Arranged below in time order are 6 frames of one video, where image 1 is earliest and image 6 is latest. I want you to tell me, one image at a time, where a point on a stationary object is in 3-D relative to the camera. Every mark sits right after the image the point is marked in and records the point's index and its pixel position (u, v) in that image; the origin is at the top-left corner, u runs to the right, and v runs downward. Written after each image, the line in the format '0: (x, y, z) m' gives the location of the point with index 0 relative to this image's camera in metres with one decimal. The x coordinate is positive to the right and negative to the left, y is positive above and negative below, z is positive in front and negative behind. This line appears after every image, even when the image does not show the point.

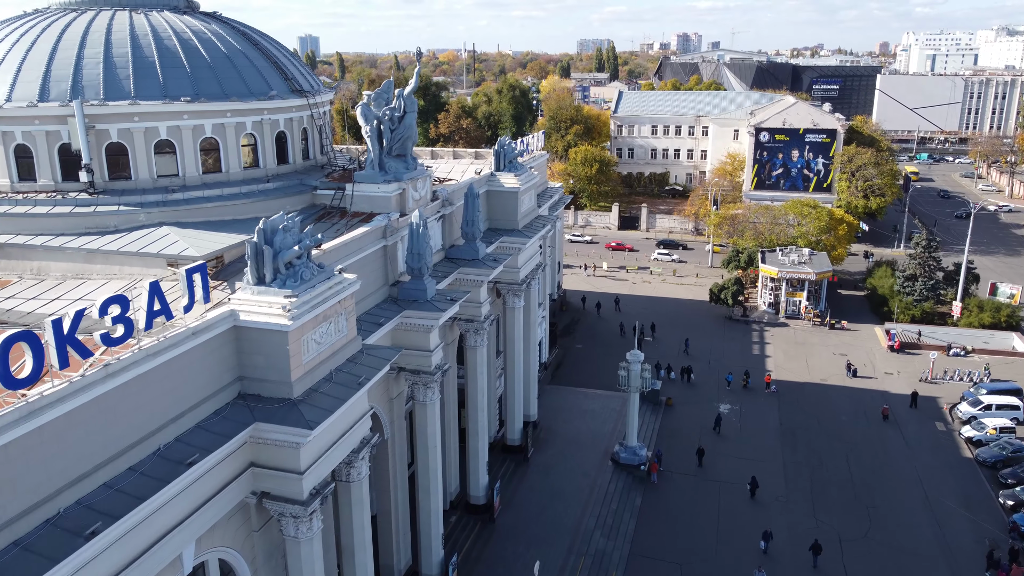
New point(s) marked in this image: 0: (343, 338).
0: (-3.9, -1.2, +18.9) m
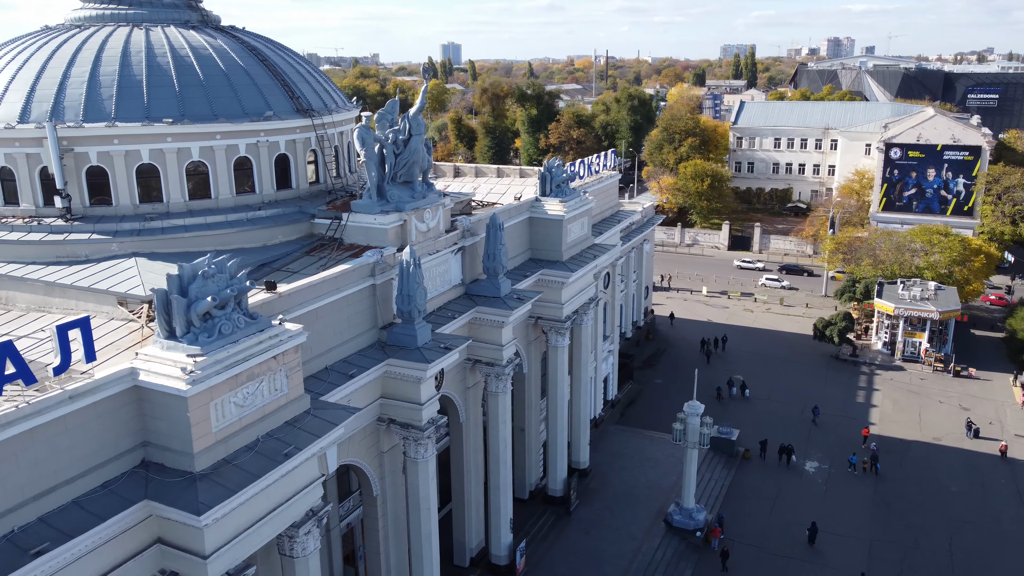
0: (-4.7, -2.2, +16.6) m
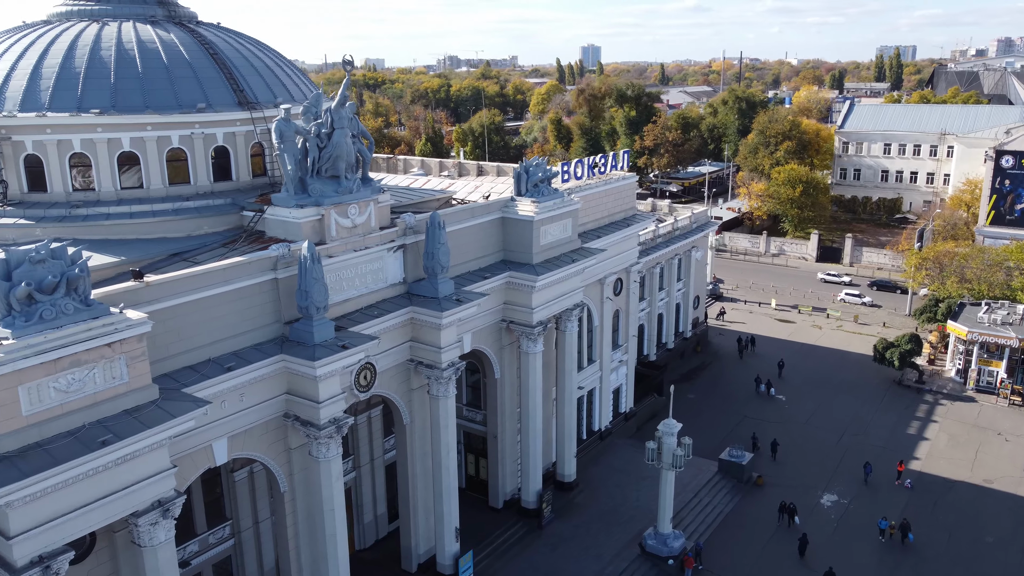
0: (-8.0, -2.0, +16.6) m
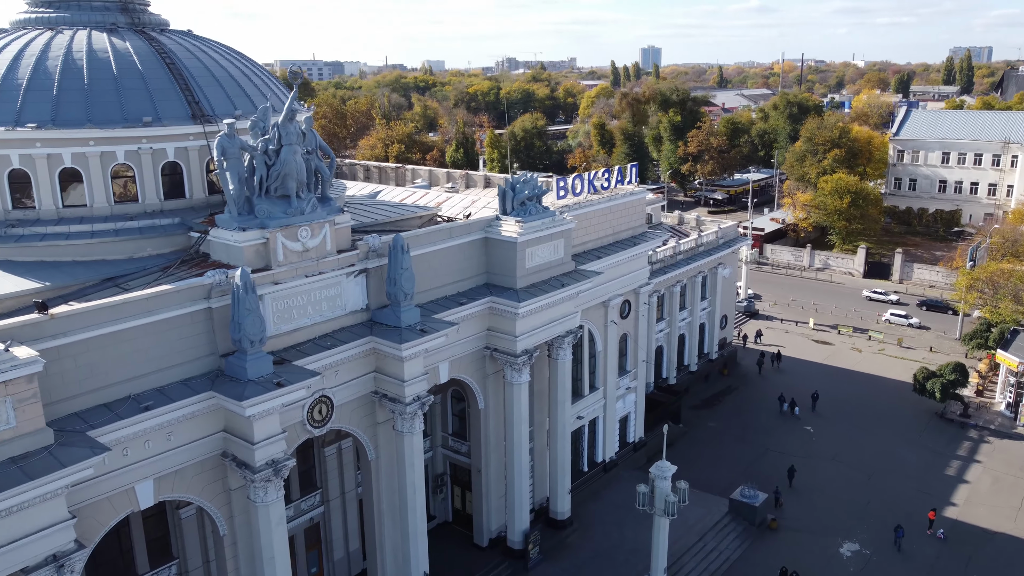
0: (-9.4, -2.6, +15.1) m
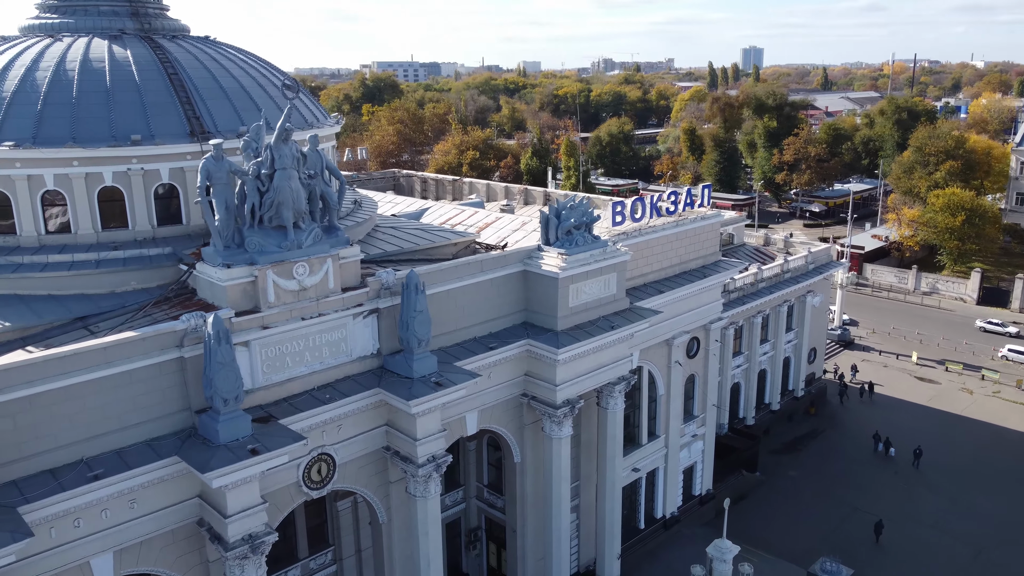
0: (-9.5, -3.5, +12.9) m
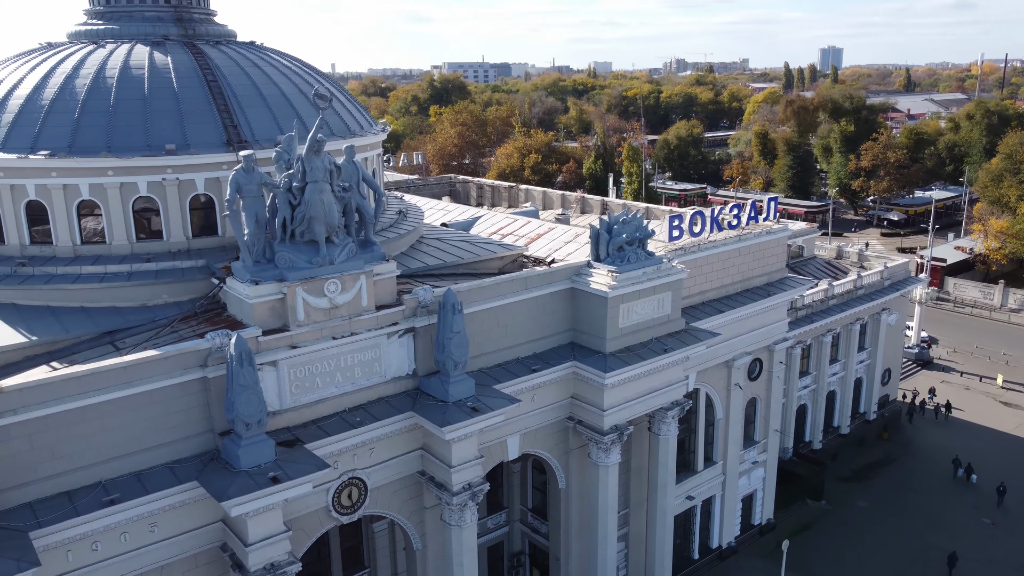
0: (-9.1, -3.8, +12.5) m
